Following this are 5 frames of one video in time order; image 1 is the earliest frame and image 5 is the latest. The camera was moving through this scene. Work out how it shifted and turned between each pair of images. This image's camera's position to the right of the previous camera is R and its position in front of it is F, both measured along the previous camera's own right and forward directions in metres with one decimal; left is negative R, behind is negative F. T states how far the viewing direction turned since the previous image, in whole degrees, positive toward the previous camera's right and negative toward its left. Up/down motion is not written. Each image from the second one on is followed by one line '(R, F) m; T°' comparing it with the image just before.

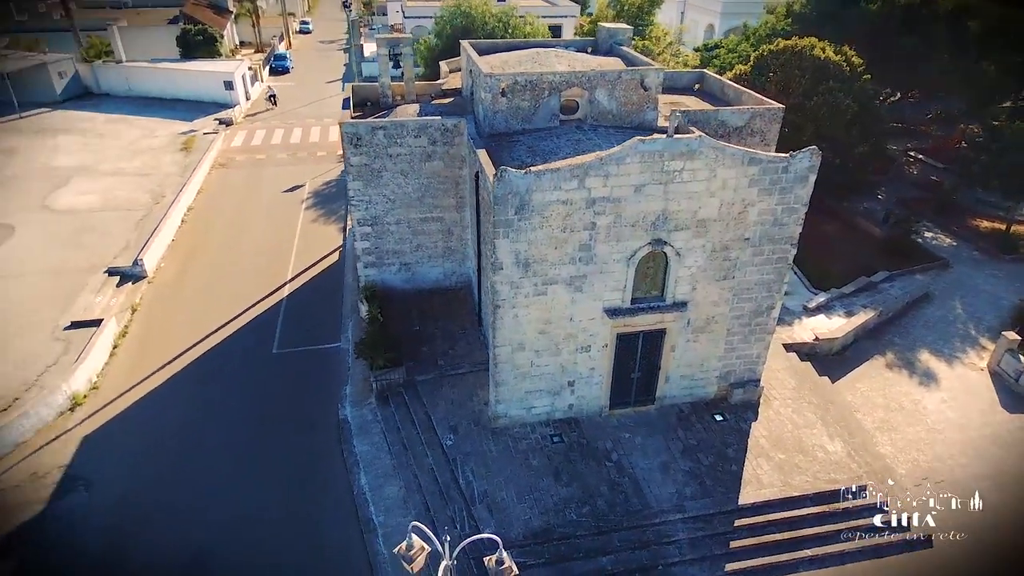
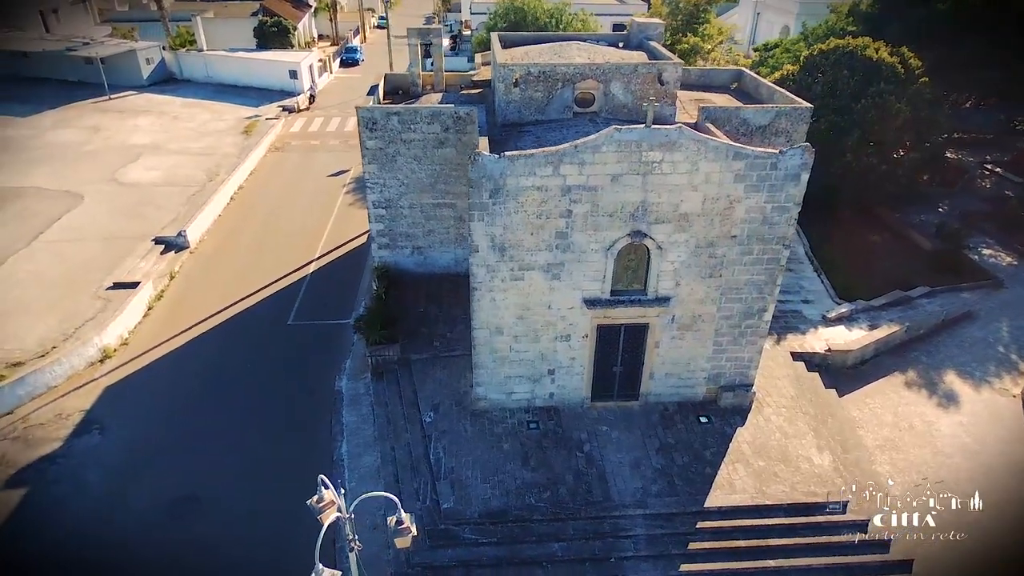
(+2.0, -0.1) m; -7°
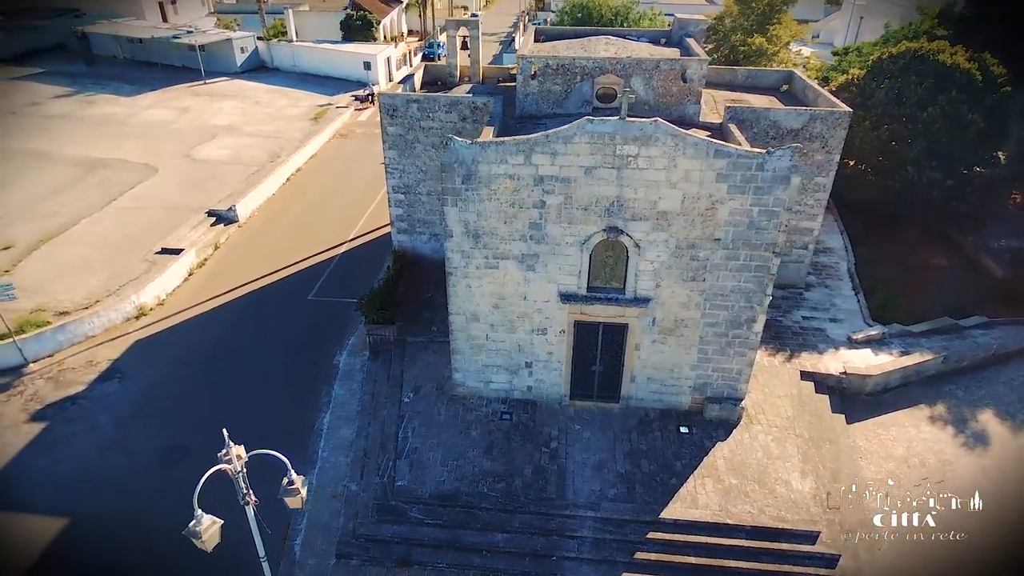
(+2.4, +0.2) m; -8°
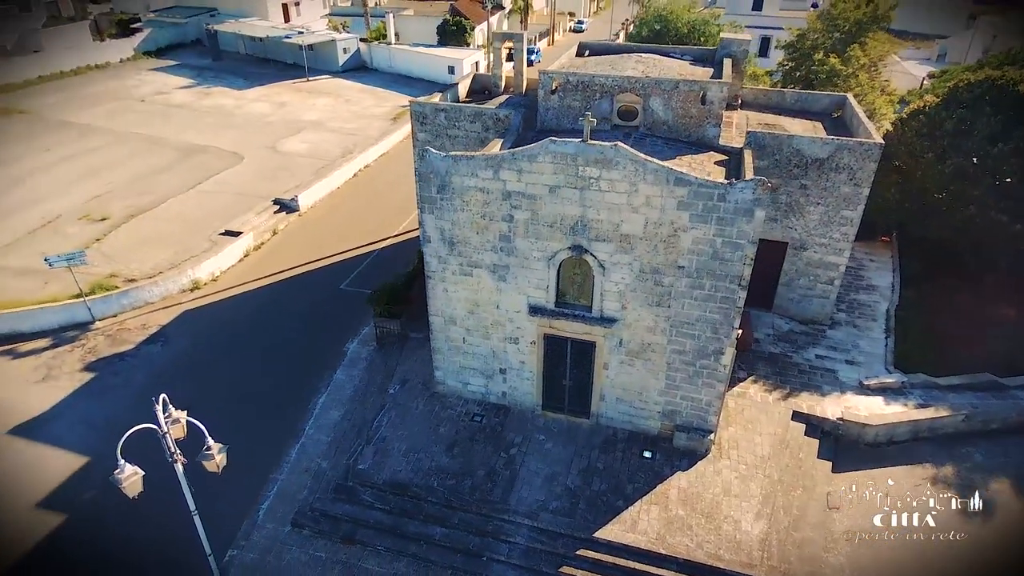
(+2.8, -0.3) m; -9°
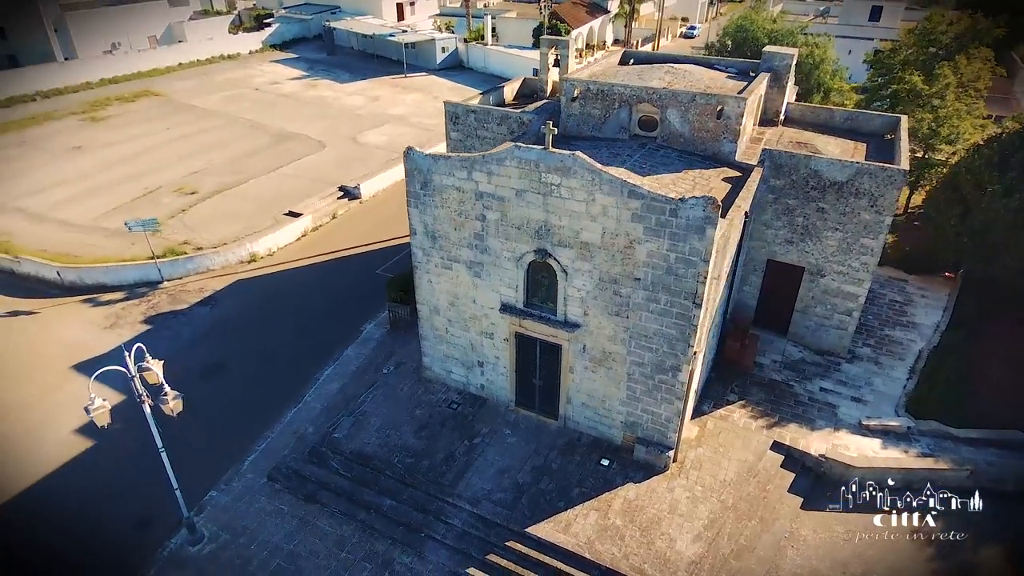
(+3.0, -0.3) m; -10°
